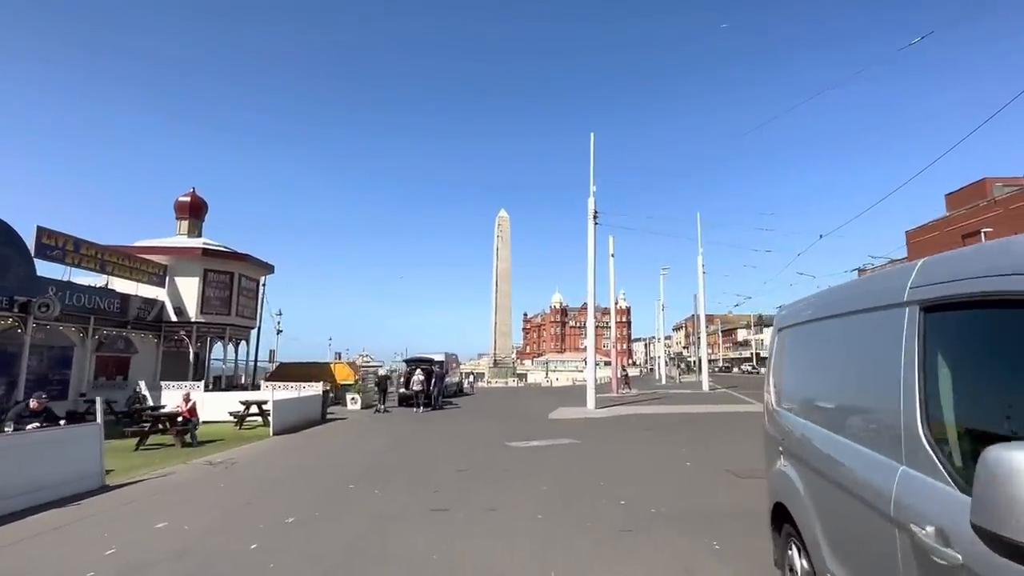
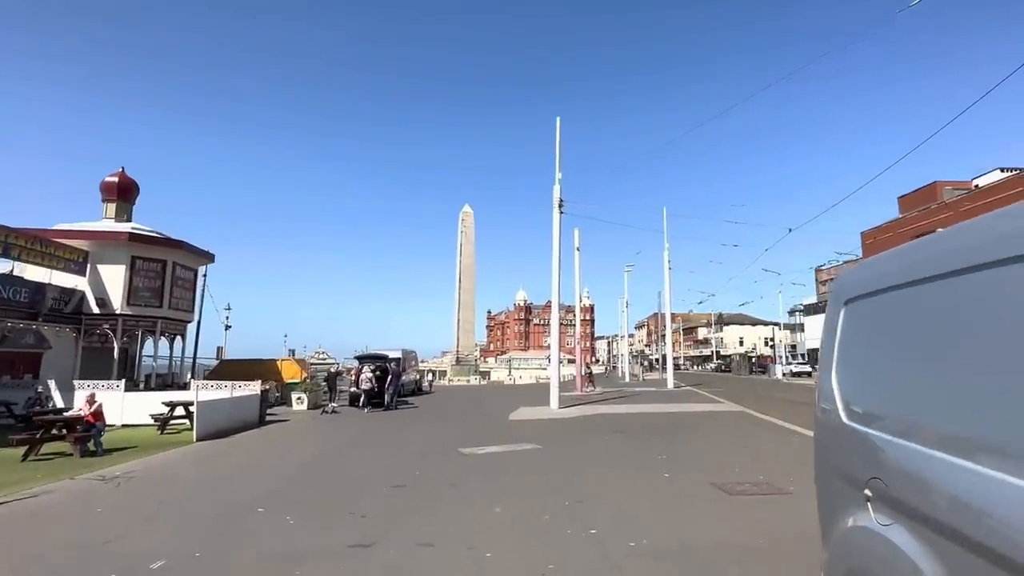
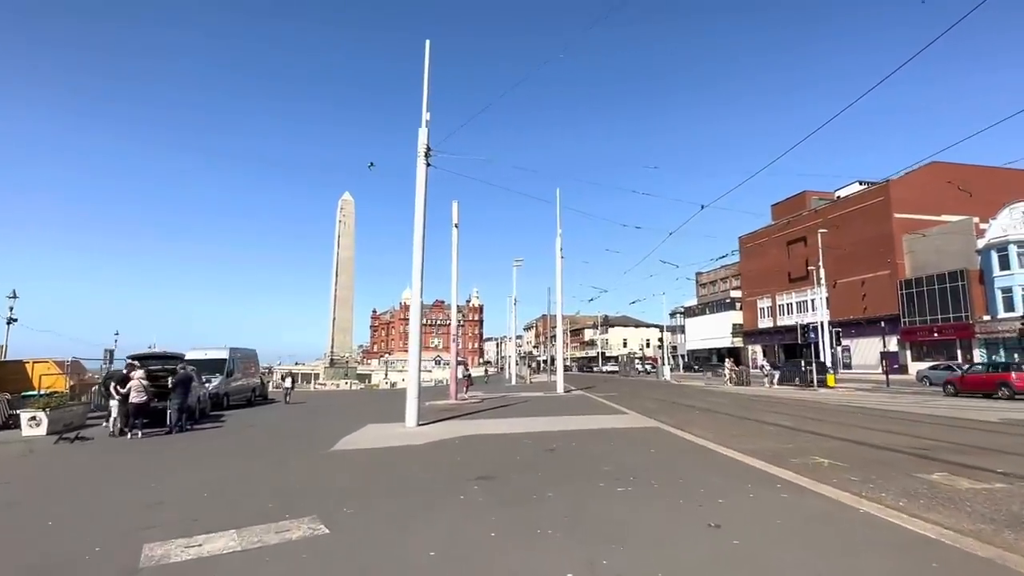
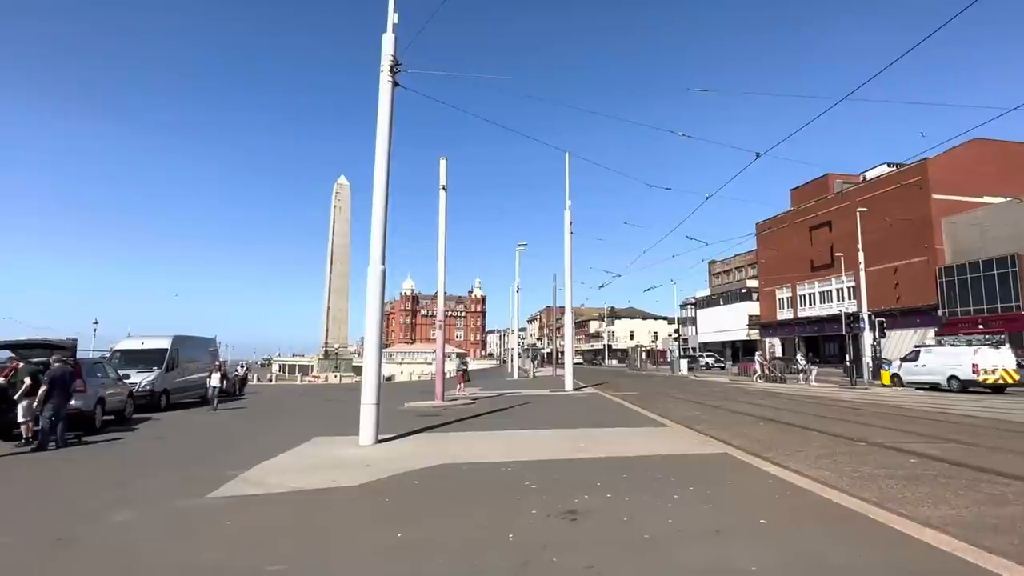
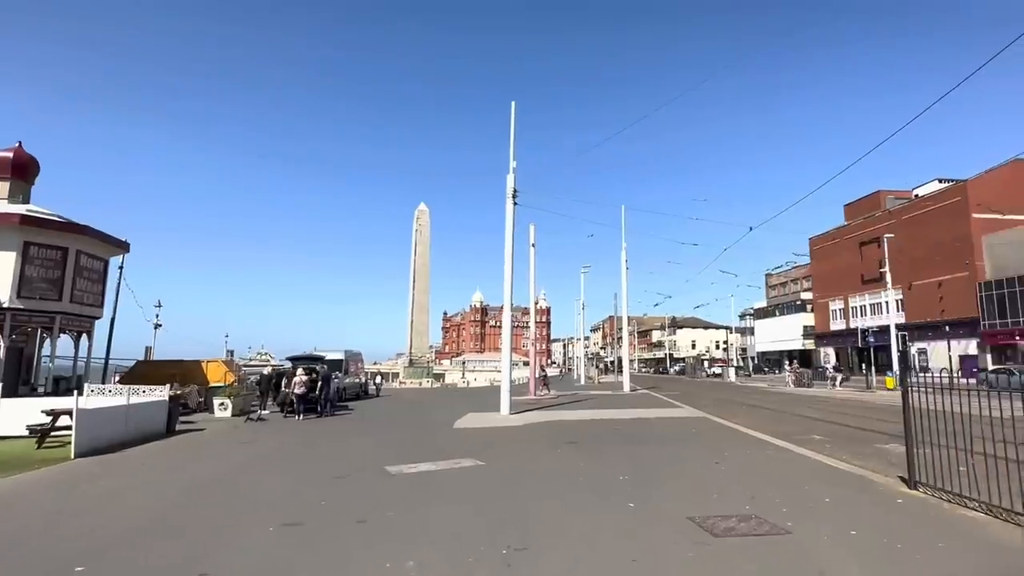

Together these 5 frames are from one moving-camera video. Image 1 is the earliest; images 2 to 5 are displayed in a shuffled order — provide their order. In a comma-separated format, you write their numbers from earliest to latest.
2, 5, 3, 4
